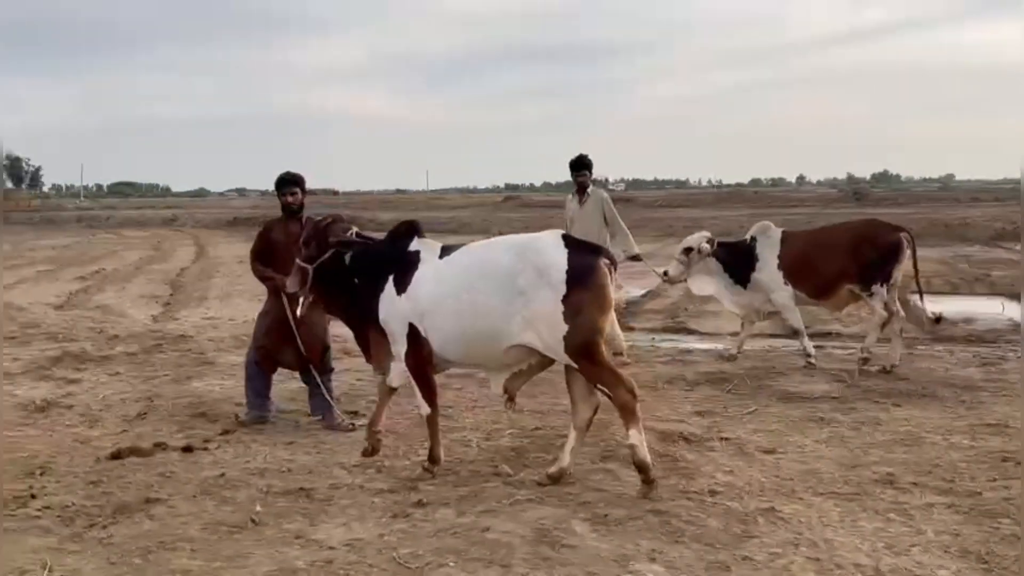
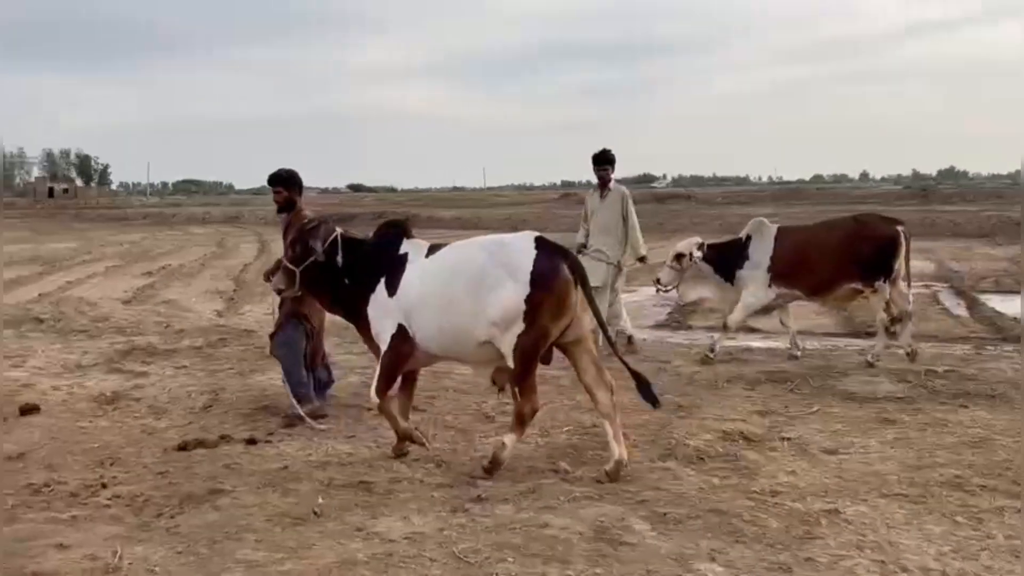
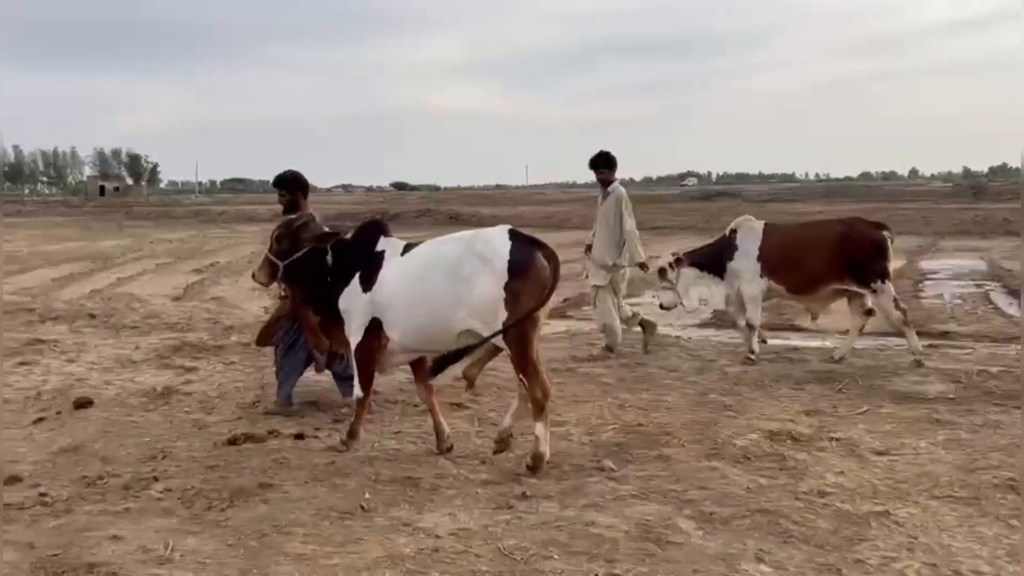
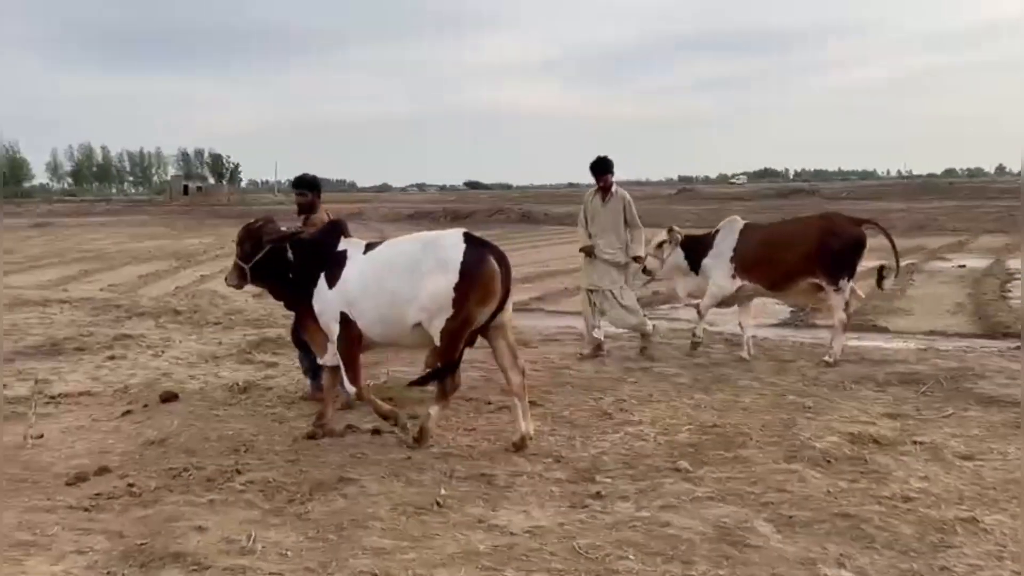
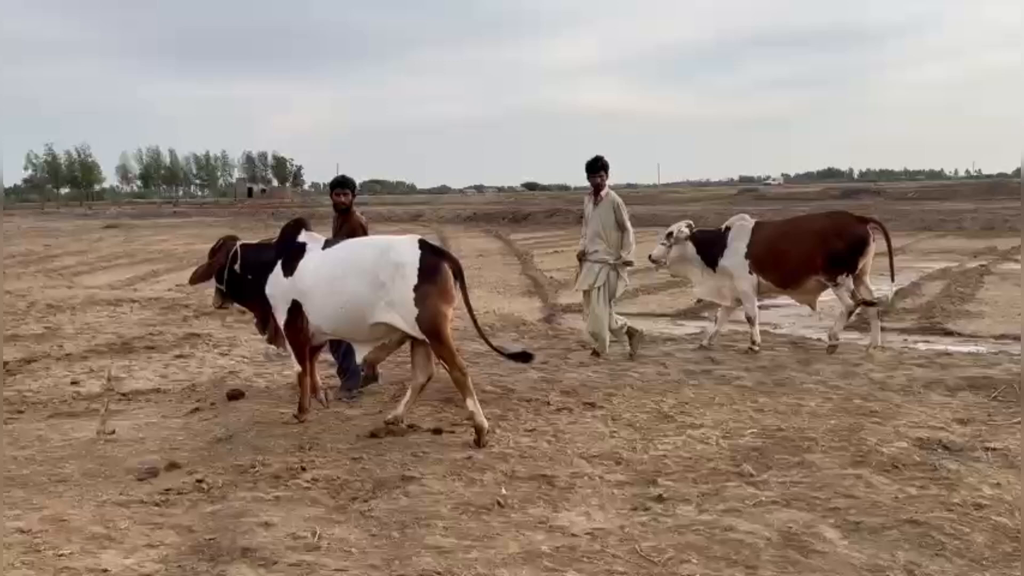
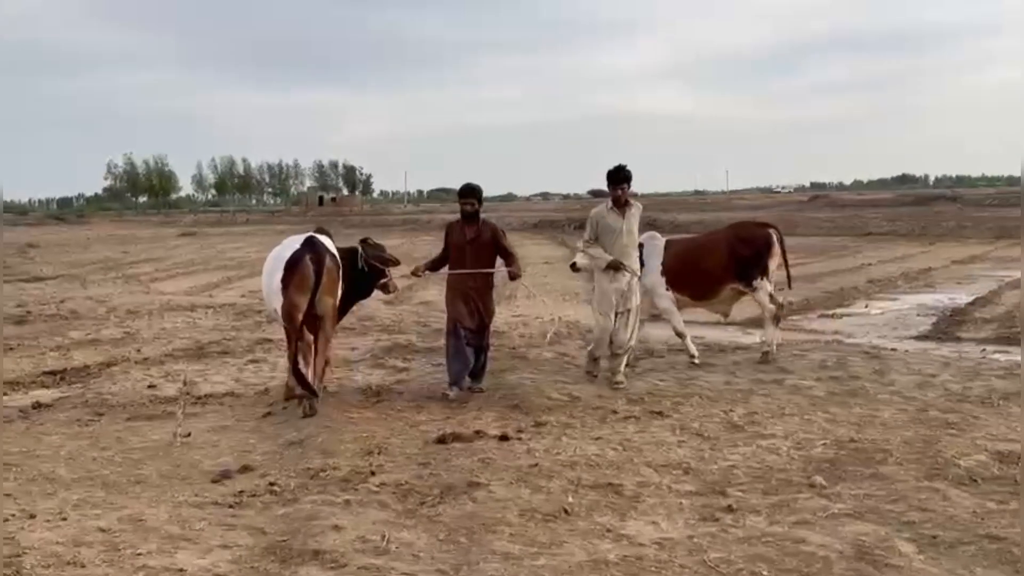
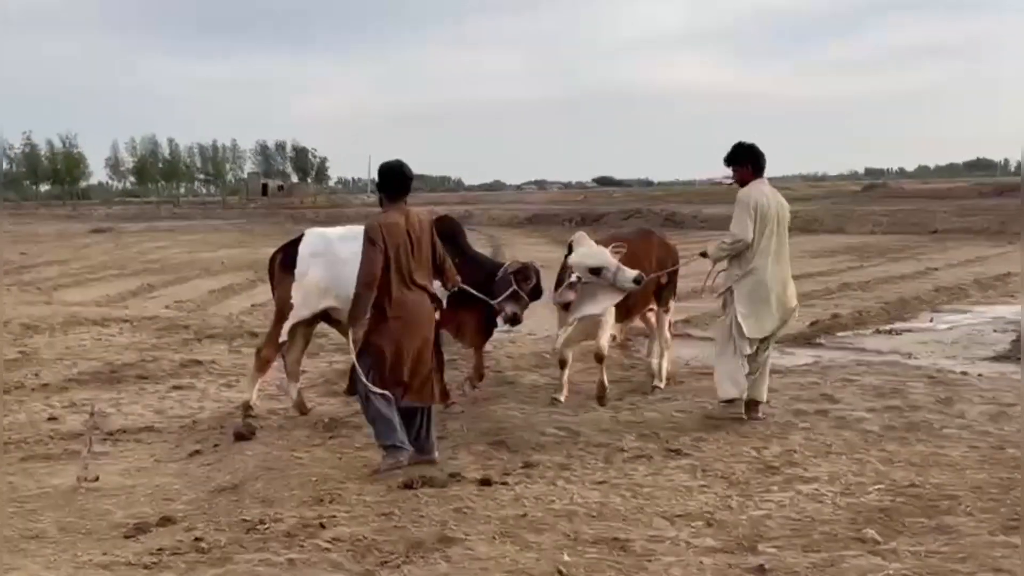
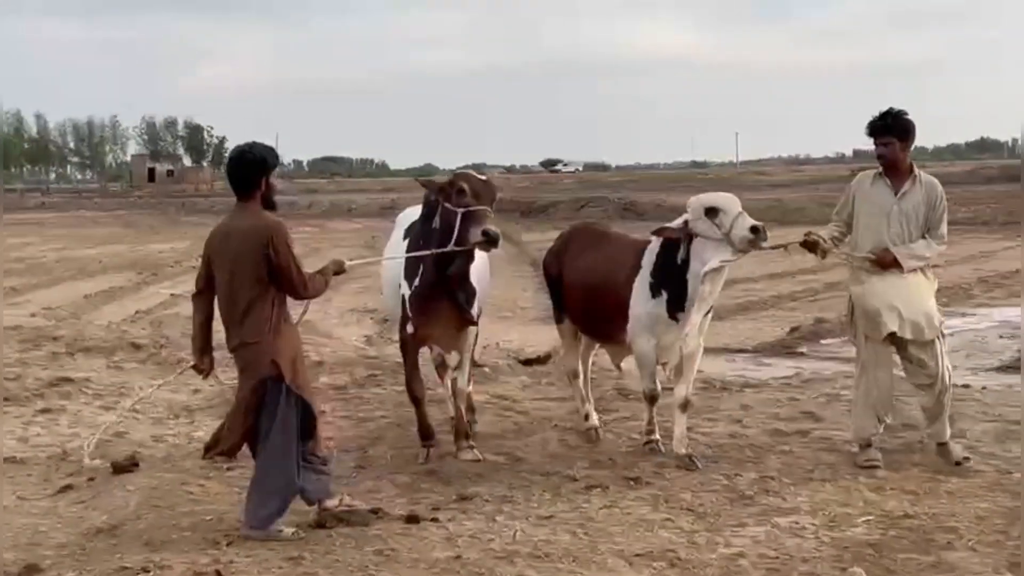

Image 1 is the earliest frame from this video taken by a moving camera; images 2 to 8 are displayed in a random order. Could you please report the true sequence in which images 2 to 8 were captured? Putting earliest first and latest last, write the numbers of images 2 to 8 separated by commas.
2, 3, 4, 5, 6, 7, 8
